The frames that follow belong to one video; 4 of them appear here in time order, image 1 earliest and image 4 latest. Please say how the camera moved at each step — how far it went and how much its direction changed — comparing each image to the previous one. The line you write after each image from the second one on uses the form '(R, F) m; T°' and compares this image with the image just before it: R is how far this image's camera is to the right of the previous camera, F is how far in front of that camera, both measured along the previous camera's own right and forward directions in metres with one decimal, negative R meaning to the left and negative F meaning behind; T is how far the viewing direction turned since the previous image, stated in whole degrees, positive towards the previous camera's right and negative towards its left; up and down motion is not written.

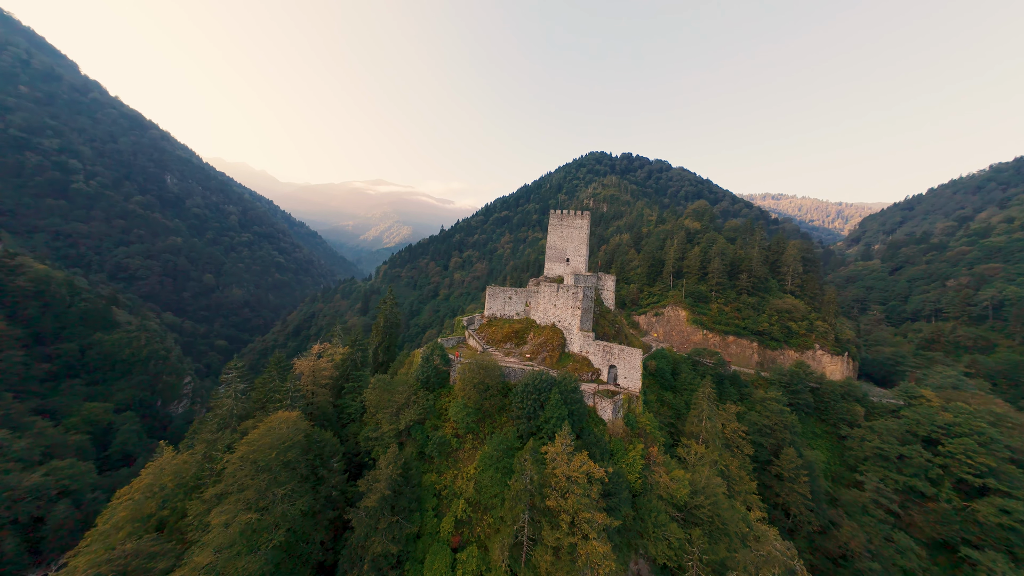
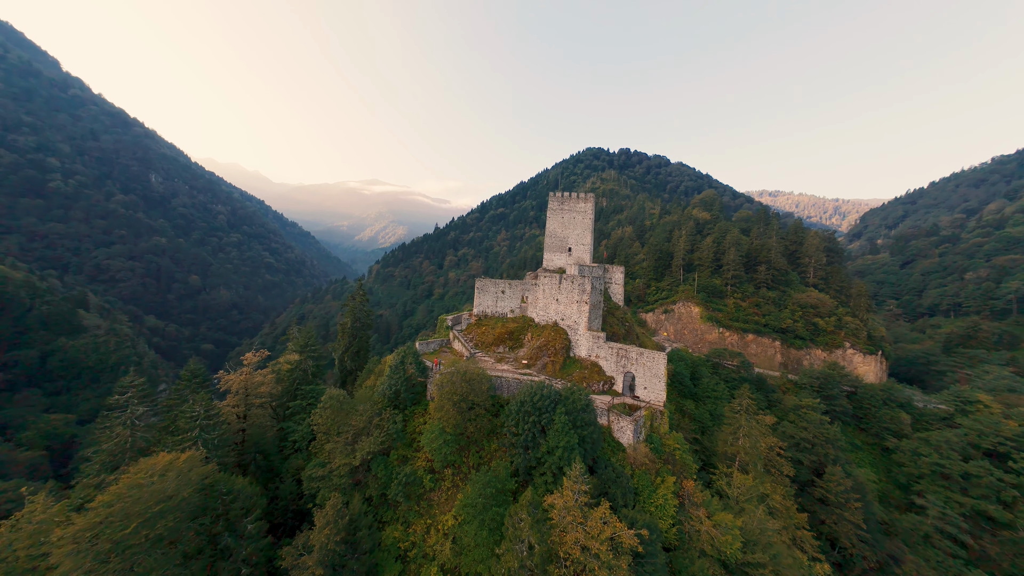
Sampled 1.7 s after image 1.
(+0.4, +4.6) m; +1°
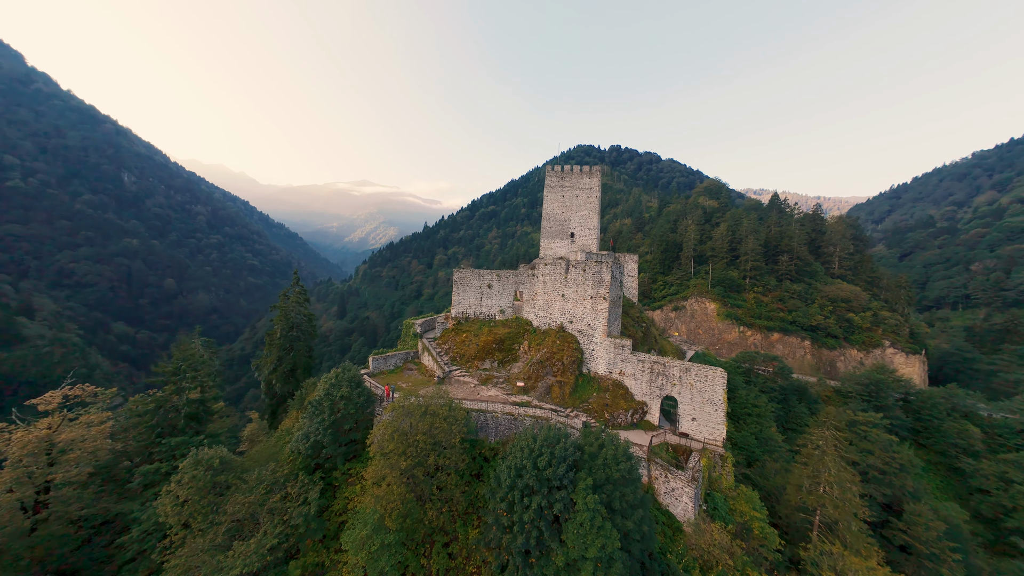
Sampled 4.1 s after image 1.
(+0.2, +6.0) m; +2°
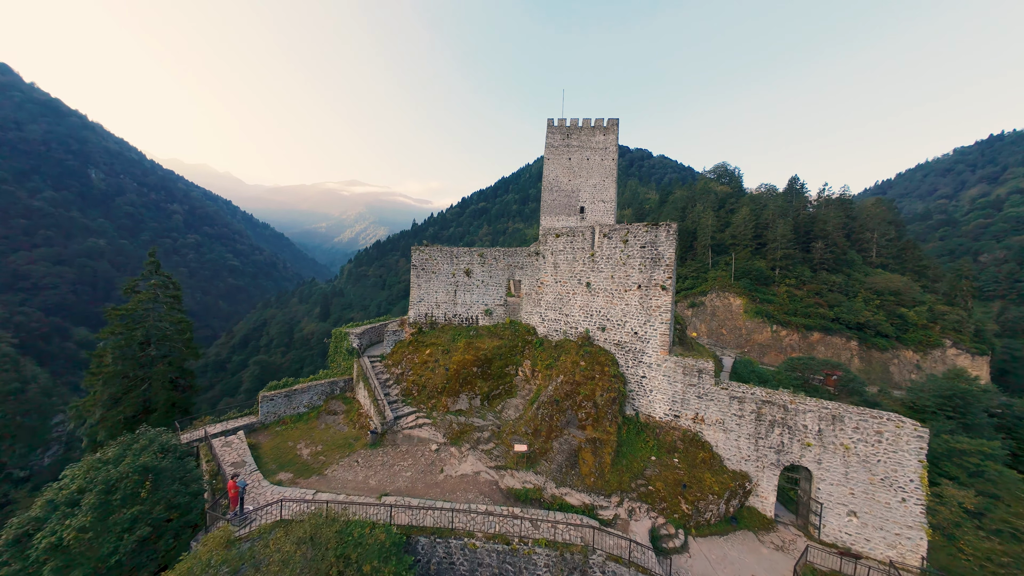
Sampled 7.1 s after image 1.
(0.0, +6.6) m; +2°
